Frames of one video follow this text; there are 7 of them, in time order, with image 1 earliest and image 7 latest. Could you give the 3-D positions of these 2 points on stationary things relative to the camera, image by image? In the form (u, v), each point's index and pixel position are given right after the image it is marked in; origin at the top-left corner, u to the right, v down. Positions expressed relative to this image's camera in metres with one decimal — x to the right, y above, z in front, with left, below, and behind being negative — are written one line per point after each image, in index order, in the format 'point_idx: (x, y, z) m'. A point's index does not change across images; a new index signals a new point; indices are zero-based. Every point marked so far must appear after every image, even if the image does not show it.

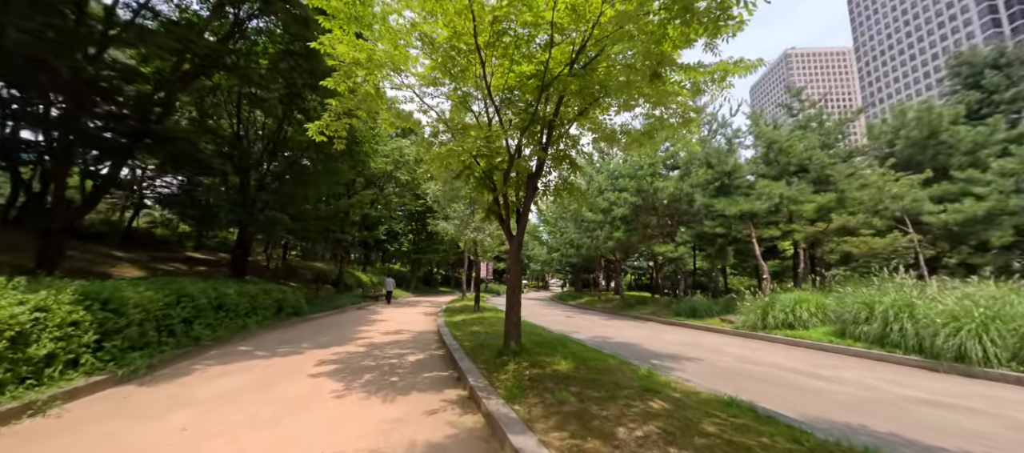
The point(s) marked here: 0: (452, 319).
0: (-2.0, -3.1, +11.9) m
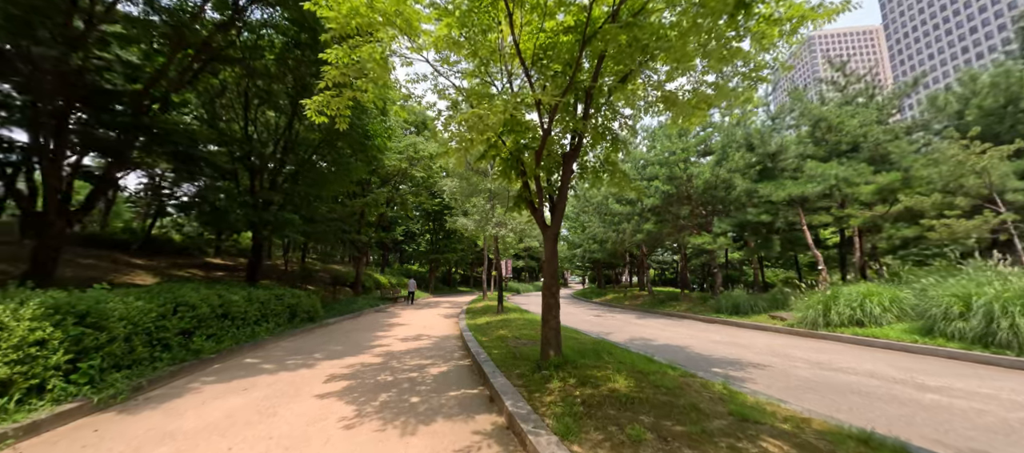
0: (-1.1, -2.9, +11.1) m
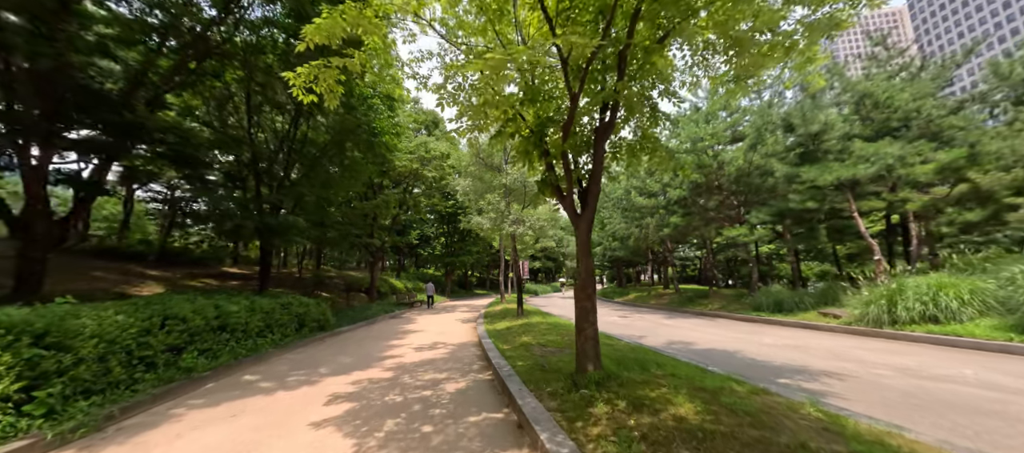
0: (-0.5, -2.9, +10.3) m
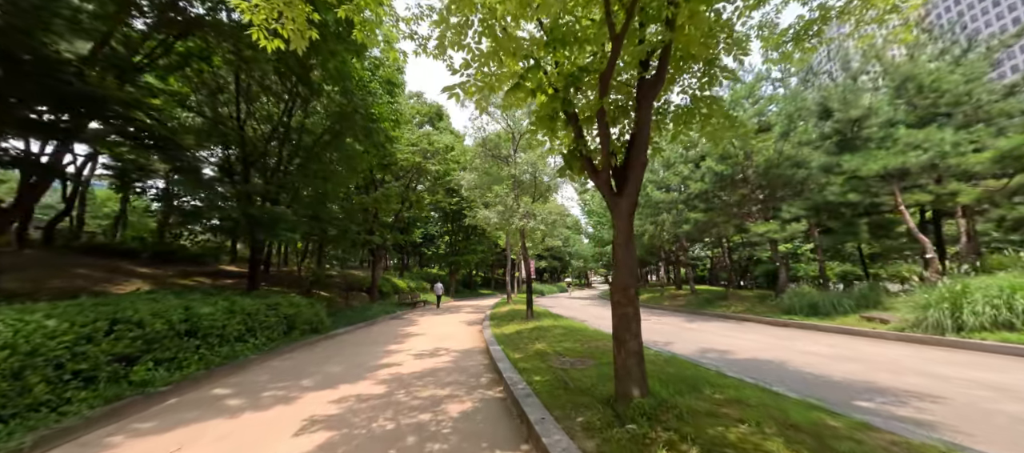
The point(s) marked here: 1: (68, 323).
0: (-0.3, -2.7, +9.4) m
1: (-5.0, -1.1, +4.0) m
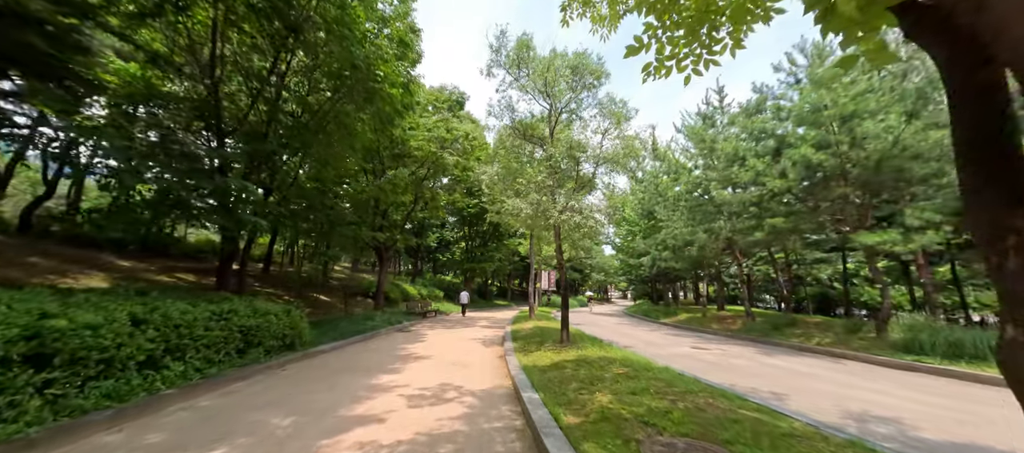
0: (+0.4, -2.6, +6.9) m
1: (-4.5, -0.6, +1.8) m
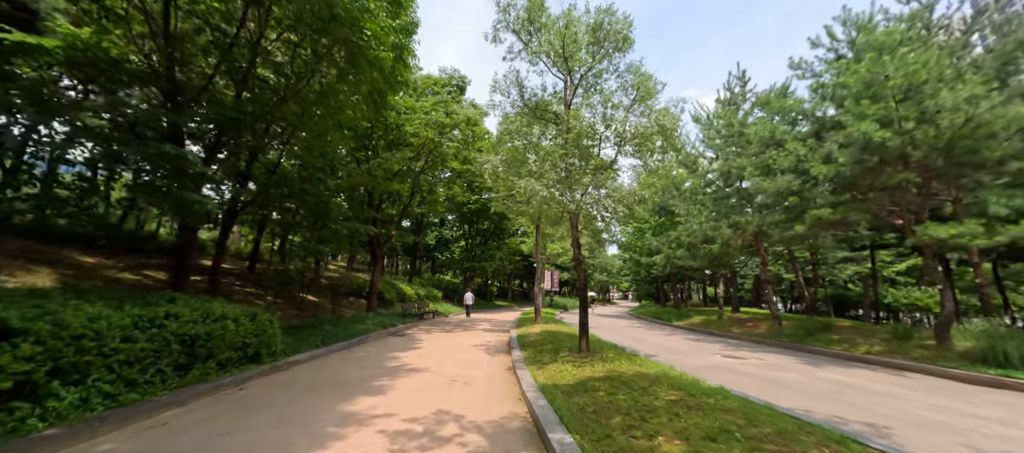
0: (+0.6, -2.3, +5.5) m
1: (-4.2, -0.3, +0.4) m
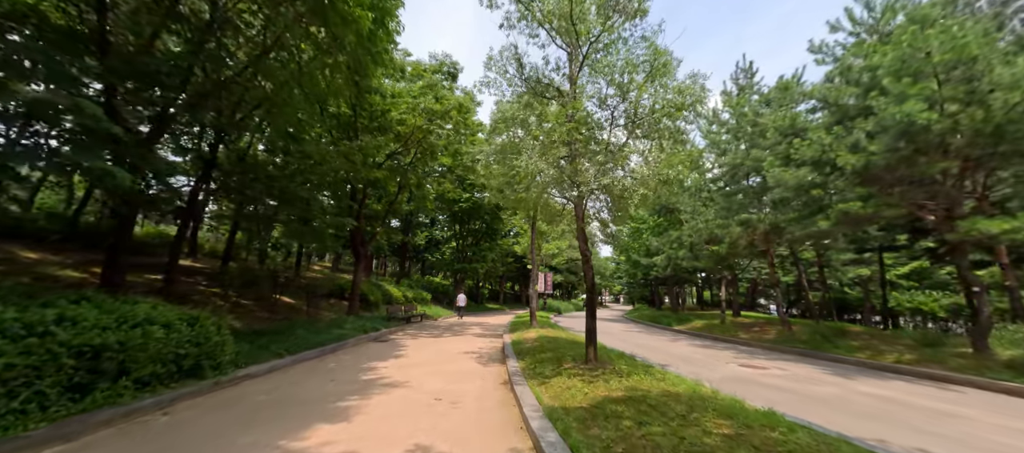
0: (+0.6, -2.1, +4.5) m
1: (-4.1, -0.1, -0.7) m
